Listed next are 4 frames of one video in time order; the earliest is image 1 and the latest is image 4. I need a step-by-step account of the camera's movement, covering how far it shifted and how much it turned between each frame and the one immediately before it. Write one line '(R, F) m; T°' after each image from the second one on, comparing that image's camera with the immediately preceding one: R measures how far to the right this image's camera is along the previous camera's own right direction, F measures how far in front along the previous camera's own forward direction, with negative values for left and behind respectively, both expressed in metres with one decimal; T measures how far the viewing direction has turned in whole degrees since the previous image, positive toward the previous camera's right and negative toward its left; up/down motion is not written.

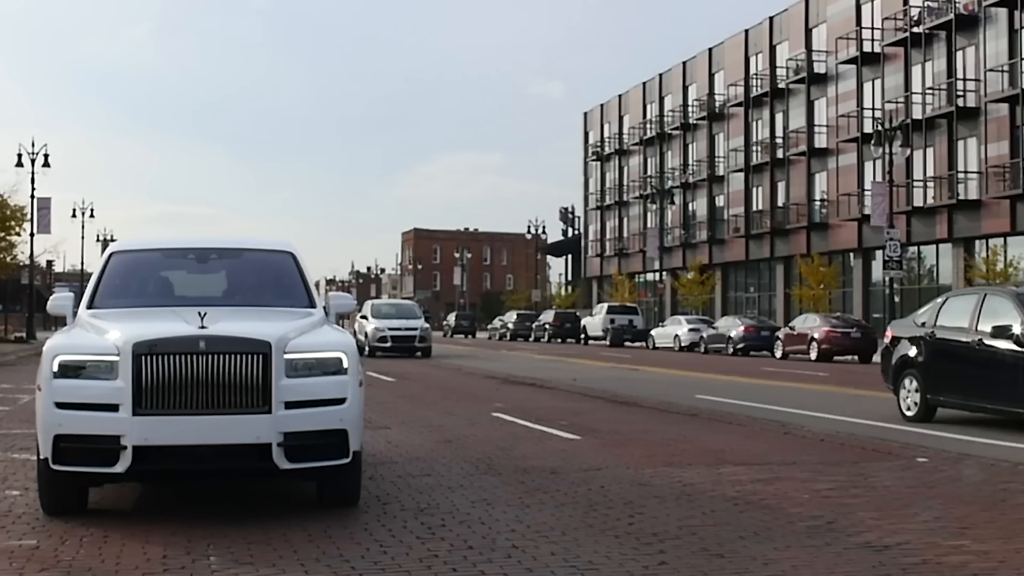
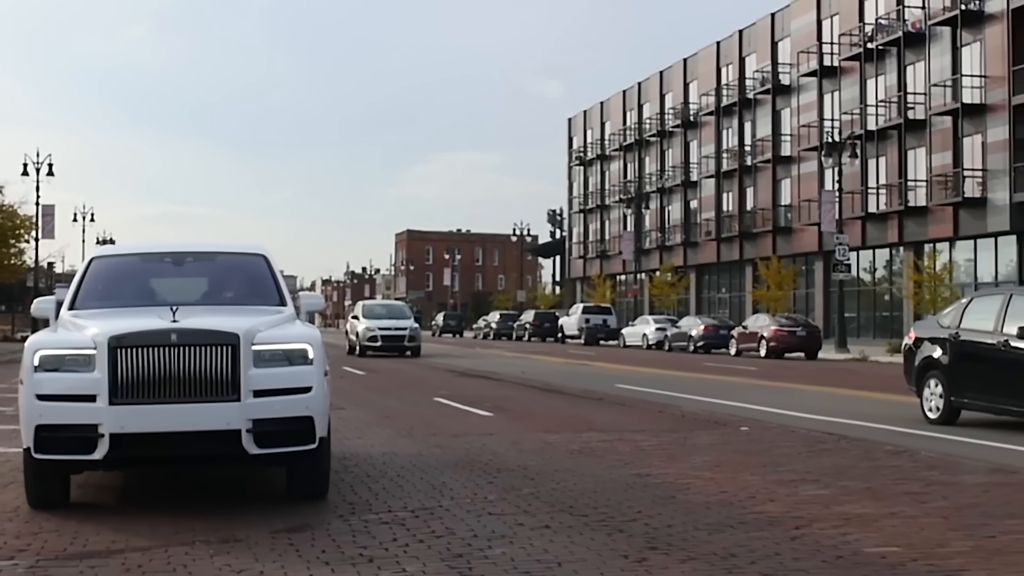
(+0.9, -2.9) m; 0°
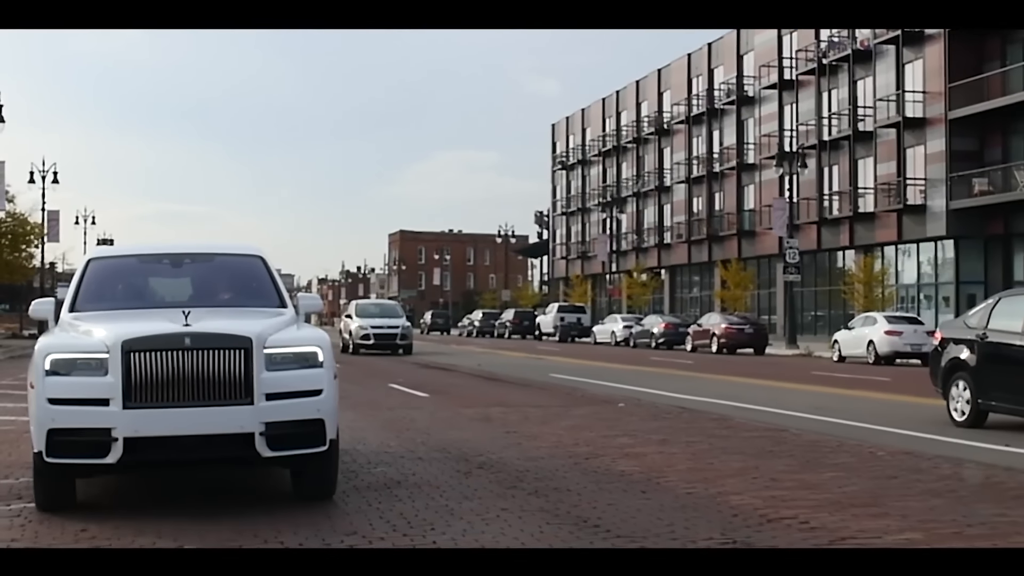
(+1.0, -3.3) m; 0°
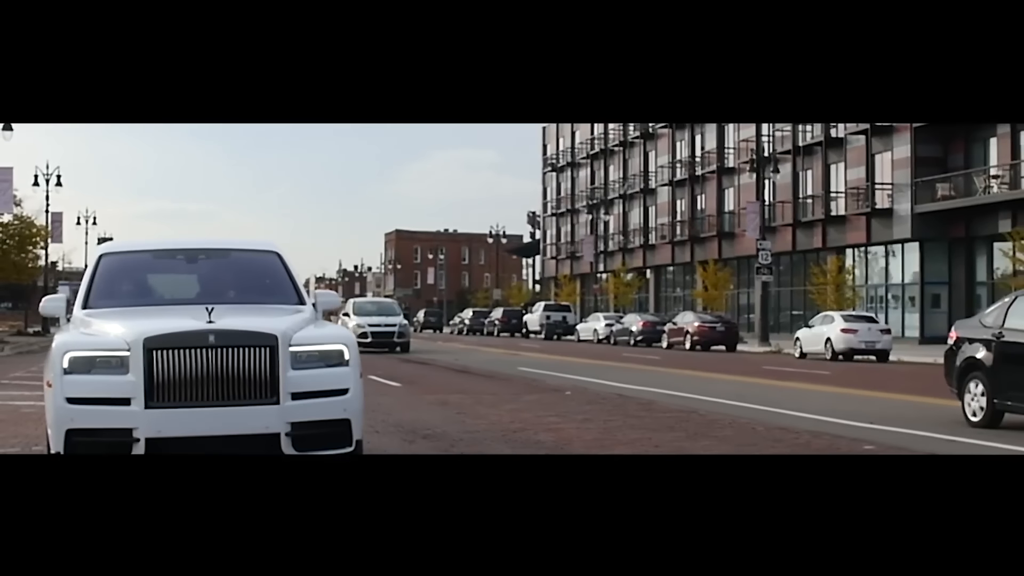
(+0.6, -2.1) m; 0°
